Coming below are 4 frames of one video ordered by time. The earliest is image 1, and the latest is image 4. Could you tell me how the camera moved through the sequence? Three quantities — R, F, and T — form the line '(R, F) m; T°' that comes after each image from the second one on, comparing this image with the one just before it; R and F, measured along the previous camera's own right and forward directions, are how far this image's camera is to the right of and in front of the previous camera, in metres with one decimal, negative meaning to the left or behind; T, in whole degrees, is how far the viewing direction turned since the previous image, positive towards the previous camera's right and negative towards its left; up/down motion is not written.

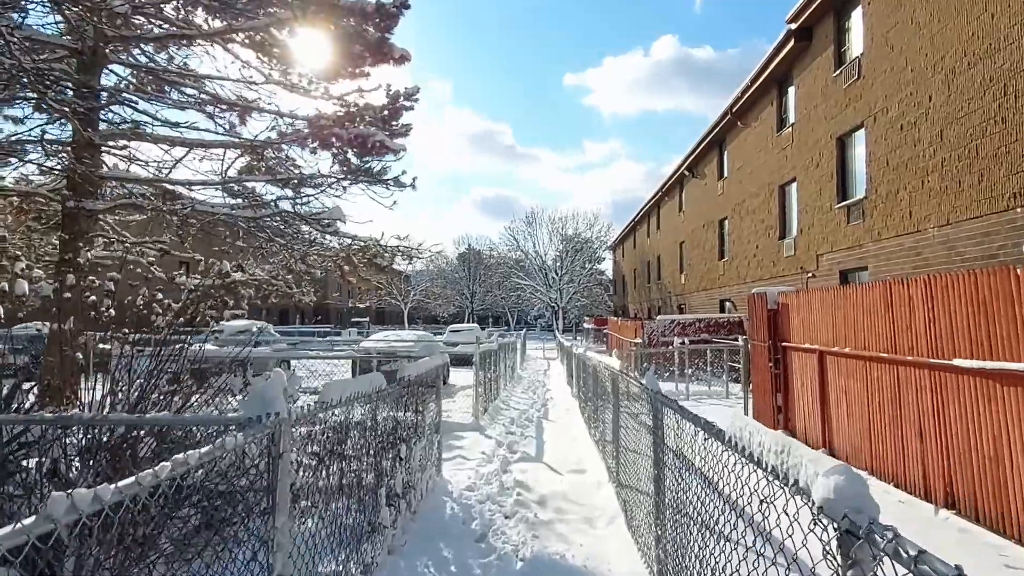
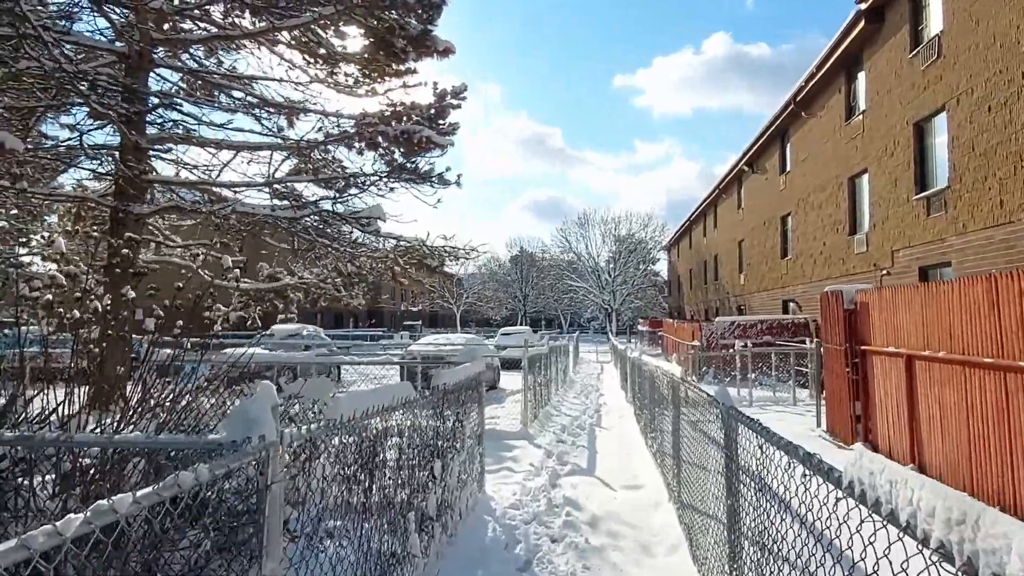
(0.0, +0.4) m; -4°
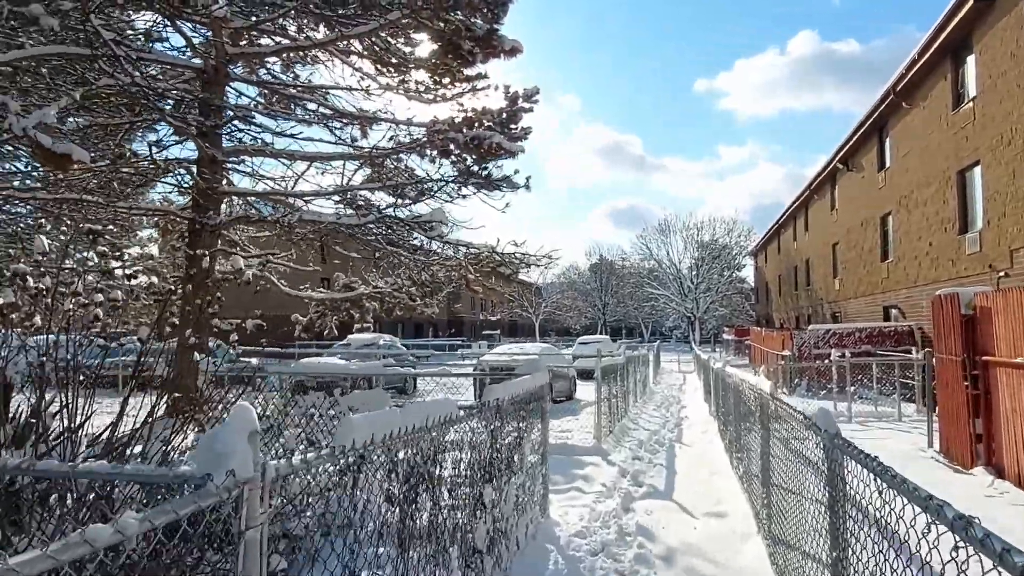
(+0.1, +0.3) m; -7°
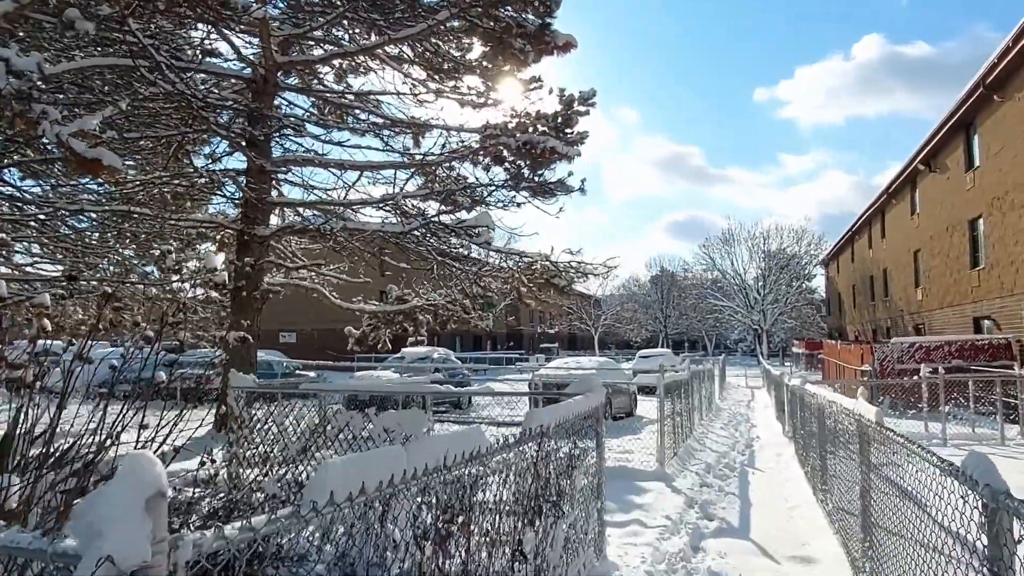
(0.0, +0.4) m; -5°
